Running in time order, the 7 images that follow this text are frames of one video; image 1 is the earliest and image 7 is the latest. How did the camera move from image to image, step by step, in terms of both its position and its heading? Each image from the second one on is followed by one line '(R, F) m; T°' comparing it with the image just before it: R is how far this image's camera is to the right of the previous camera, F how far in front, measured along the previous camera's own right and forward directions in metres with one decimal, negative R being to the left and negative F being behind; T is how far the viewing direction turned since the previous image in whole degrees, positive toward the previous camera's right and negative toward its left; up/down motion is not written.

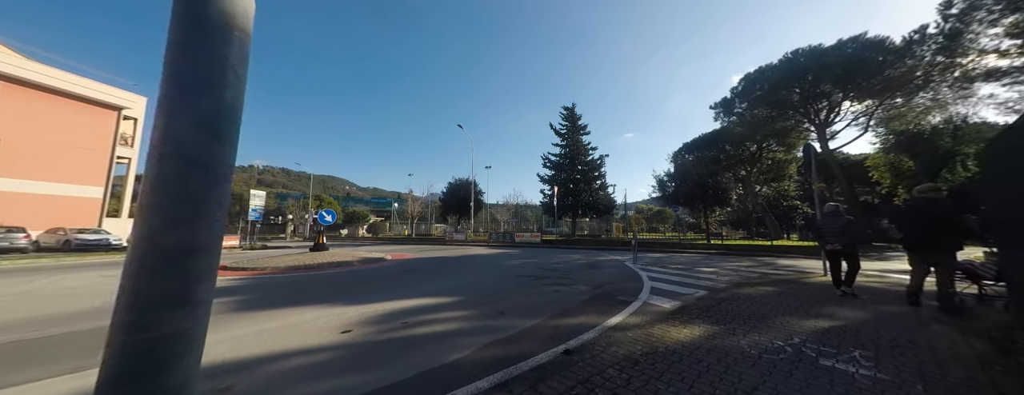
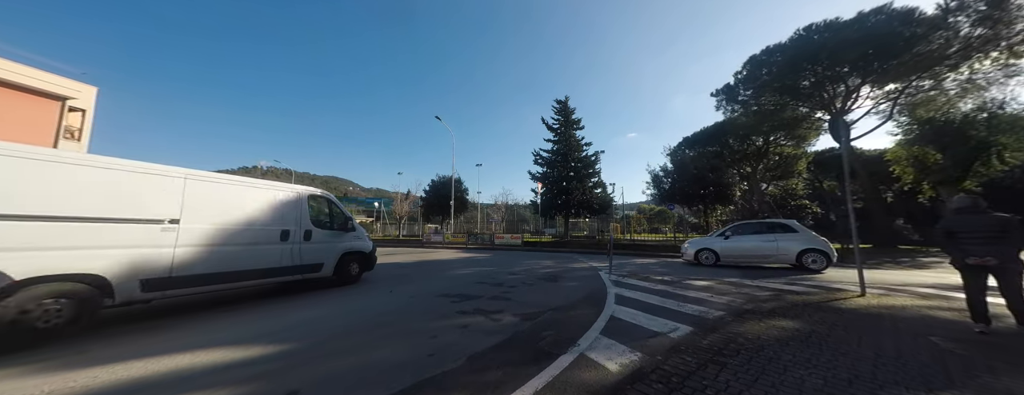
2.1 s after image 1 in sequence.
(+2.0, +2.2) m; -1°
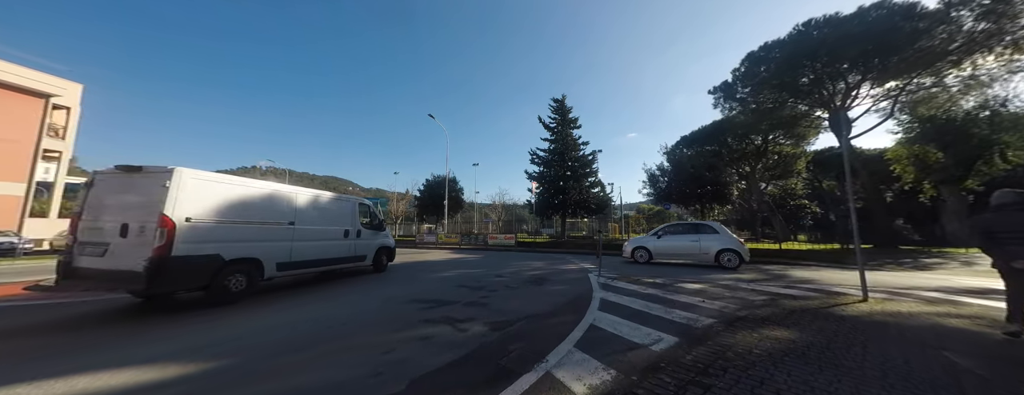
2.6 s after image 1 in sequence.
(+0.5, +0.4) m; 0°
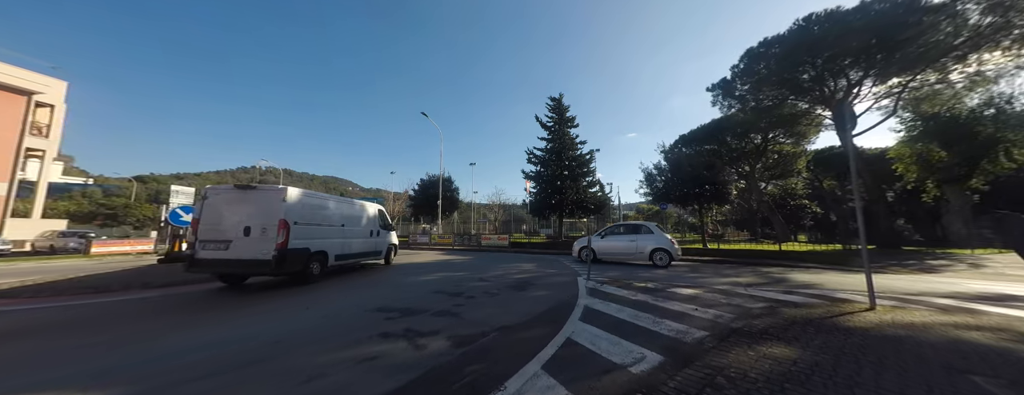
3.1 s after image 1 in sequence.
(+0.5, +0.5) m; 0°
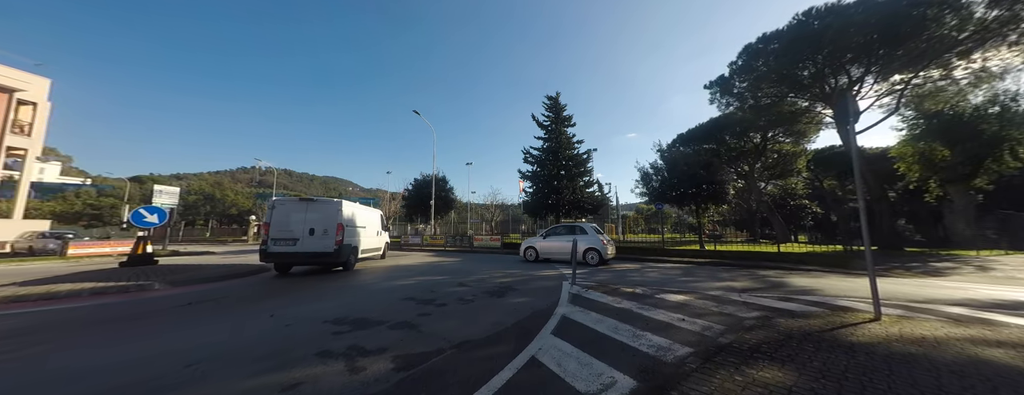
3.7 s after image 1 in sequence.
(+0.6, +0.5) m; 0°
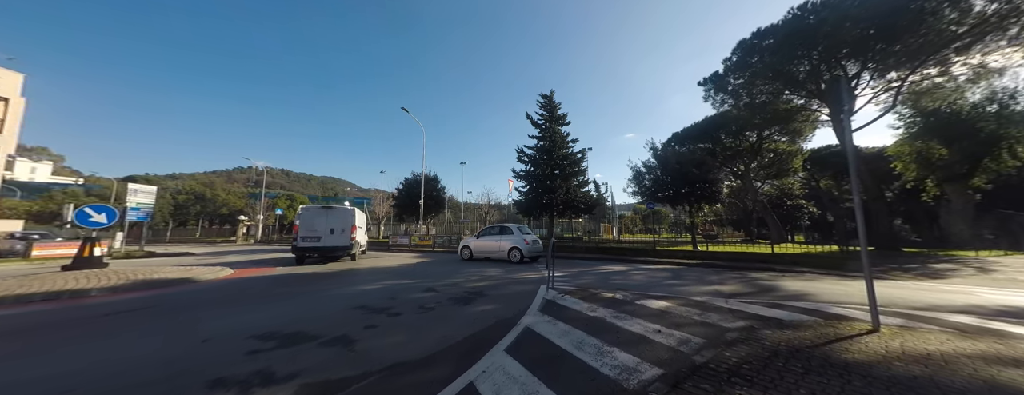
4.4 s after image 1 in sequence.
(+0.7, +0.5) m; 0°
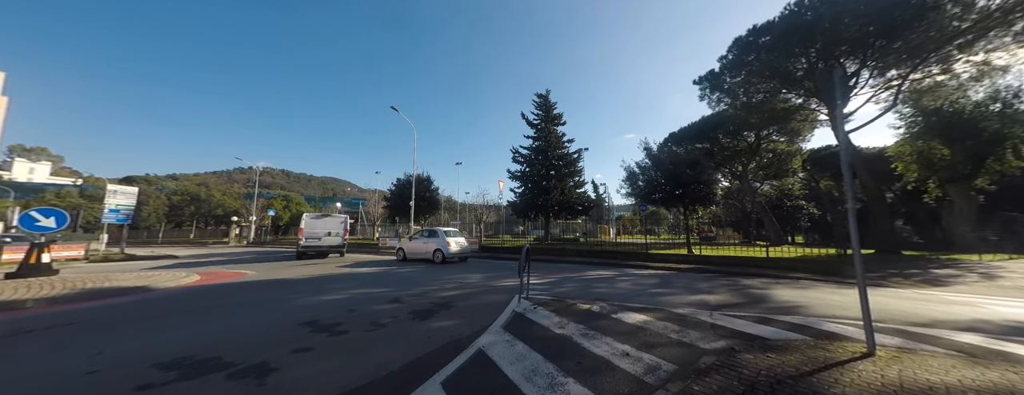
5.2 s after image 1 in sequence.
(+0.7, +0.5) m; 0°
